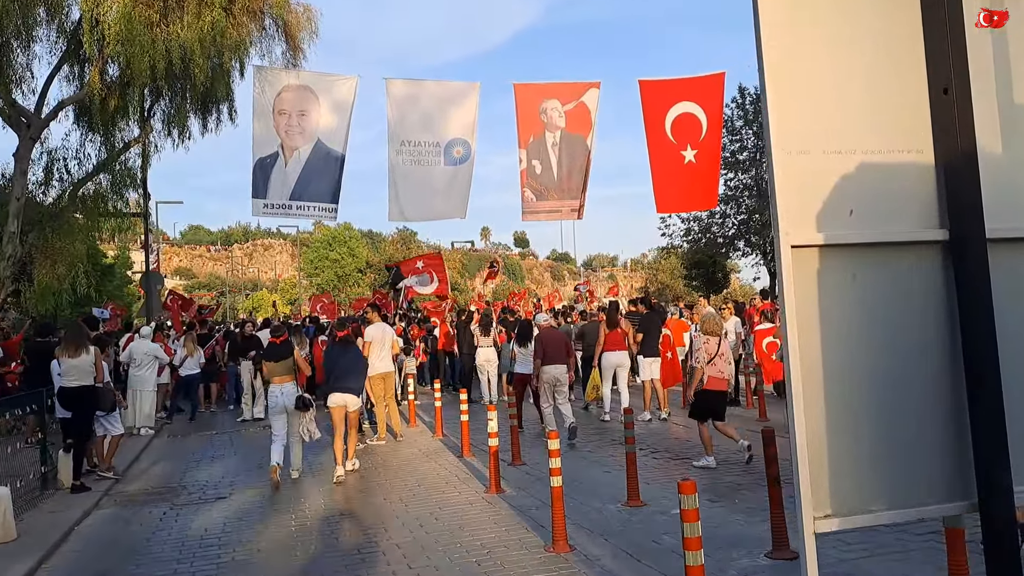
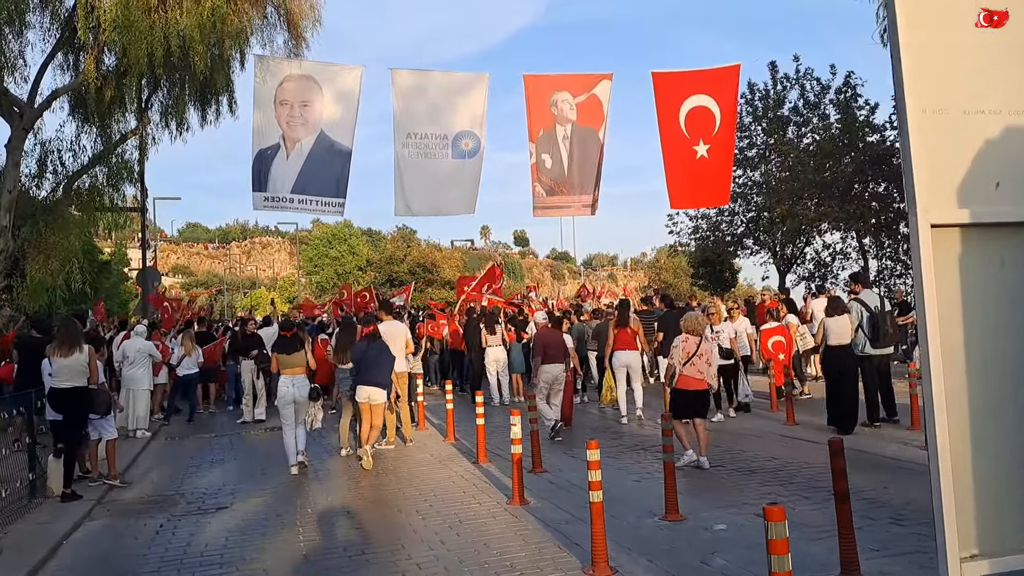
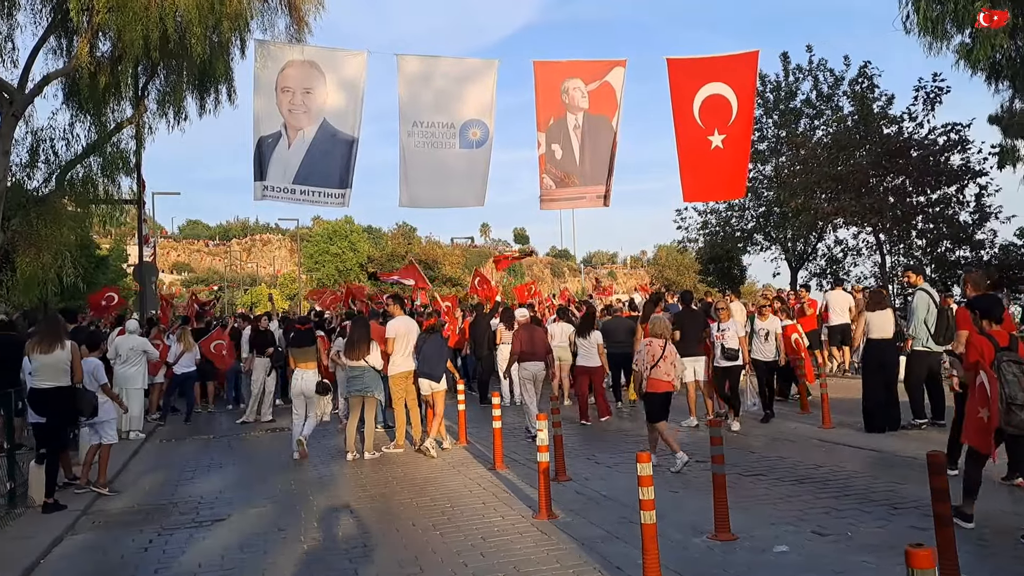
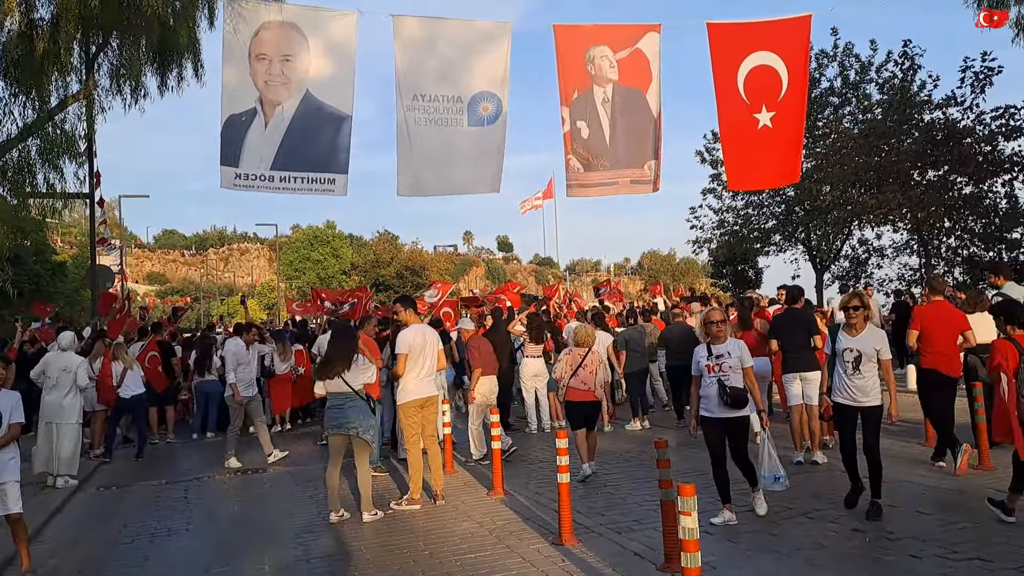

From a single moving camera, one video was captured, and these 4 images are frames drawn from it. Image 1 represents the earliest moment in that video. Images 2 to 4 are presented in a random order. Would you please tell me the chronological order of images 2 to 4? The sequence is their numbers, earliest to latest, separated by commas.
2, 3, 4
